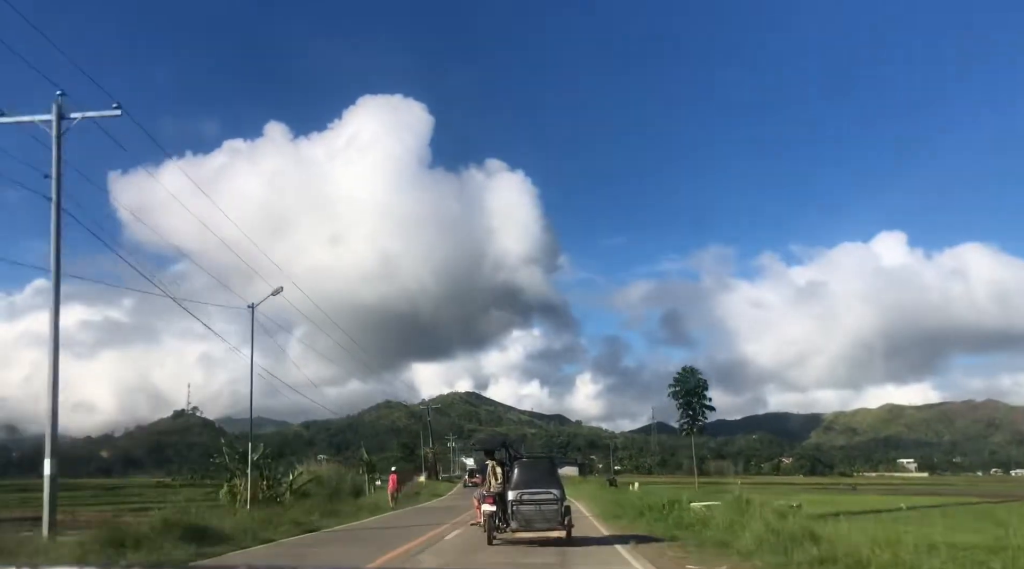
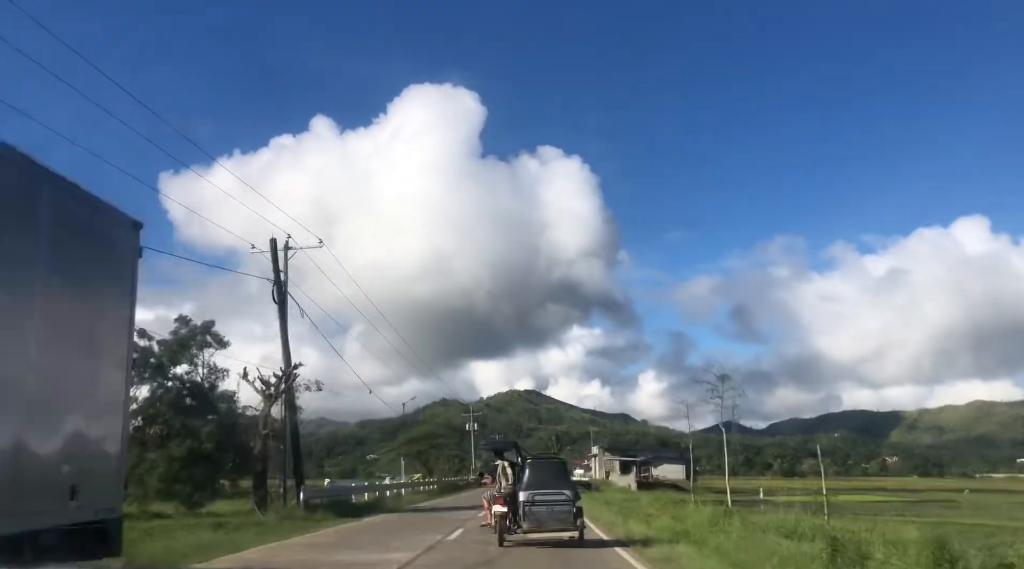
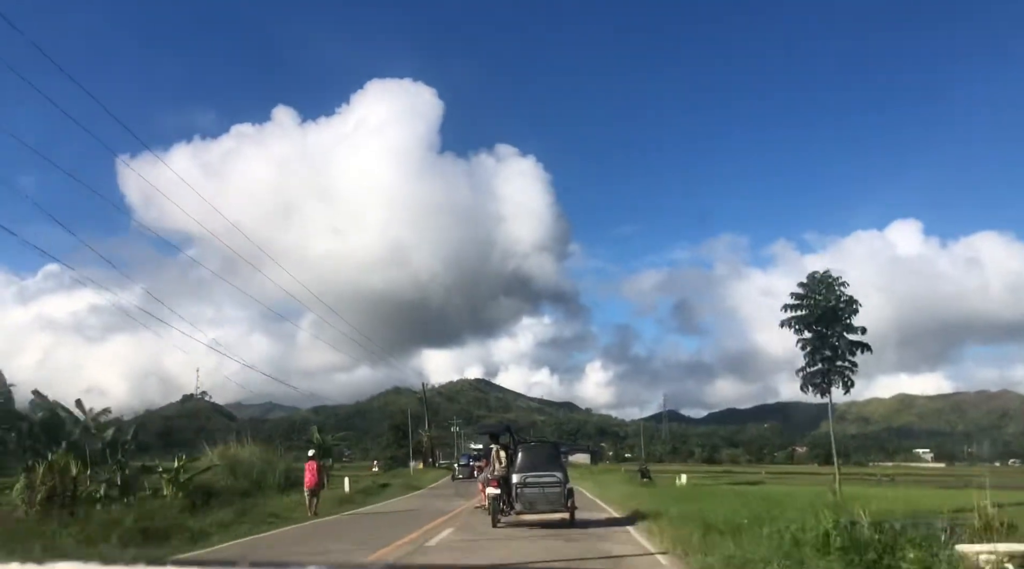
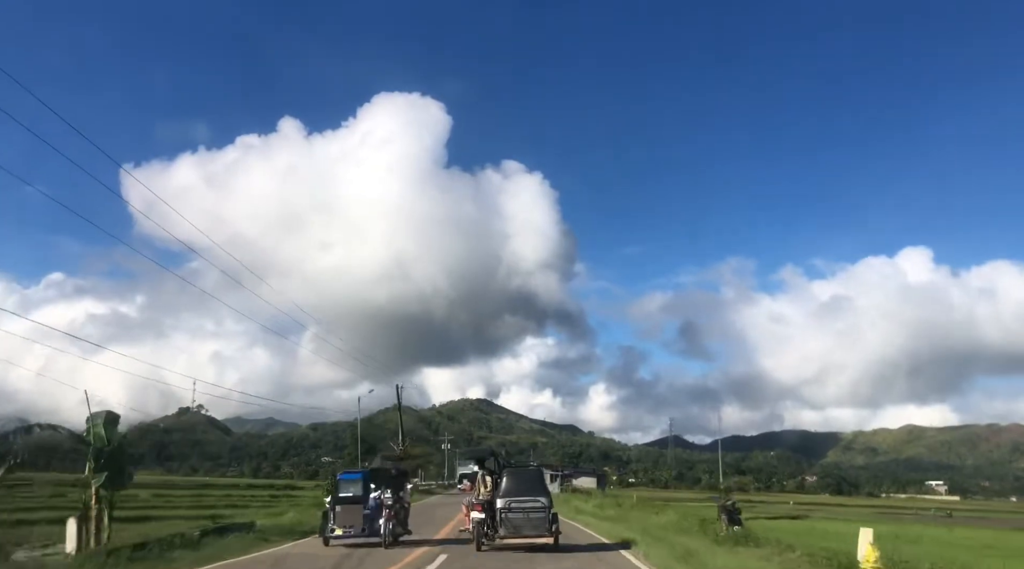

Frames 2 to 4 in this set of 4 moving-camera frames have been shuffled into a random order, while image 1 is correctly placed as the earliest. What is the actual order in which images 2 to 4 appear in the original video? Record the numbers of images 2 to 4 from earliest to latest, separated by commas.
3, 4, 2
